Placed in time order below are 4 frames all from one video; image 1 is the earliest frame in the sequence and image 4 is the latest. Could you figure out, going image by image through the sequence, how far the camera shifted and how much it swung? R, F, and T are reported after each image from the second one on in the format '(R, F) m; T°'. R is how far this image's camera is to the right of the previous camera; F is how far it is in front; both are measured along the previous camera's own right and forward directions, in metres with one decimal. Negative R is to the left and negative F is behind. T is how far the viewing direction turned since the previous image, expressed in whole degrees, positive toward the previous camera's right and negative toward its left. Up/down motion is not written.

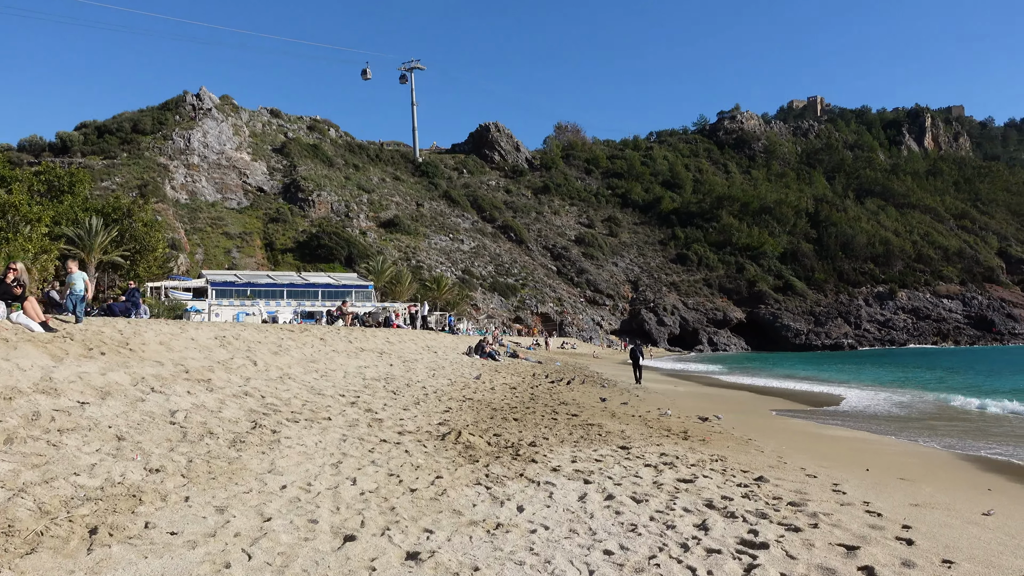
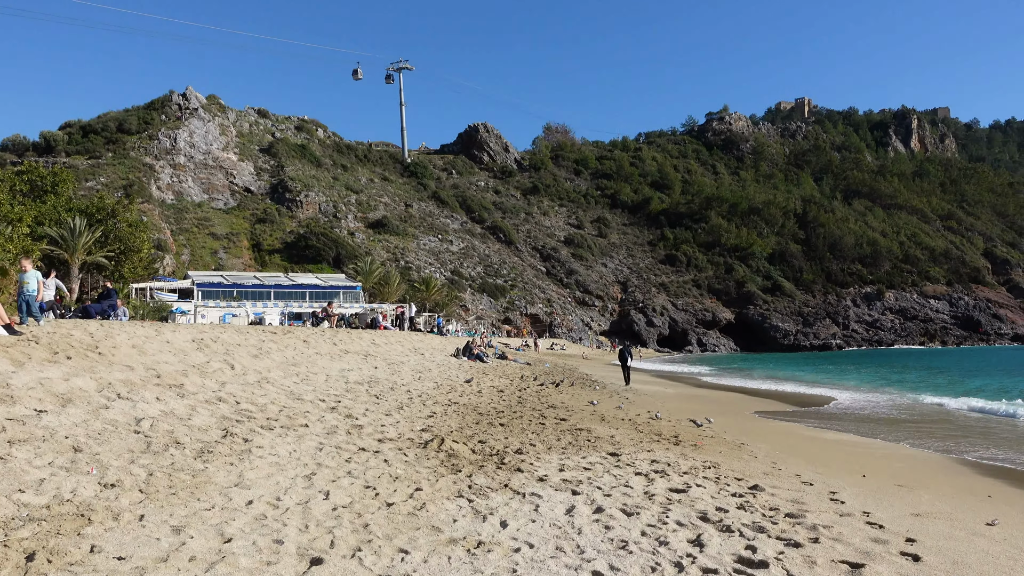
(0.0, +0.3) m; +1°
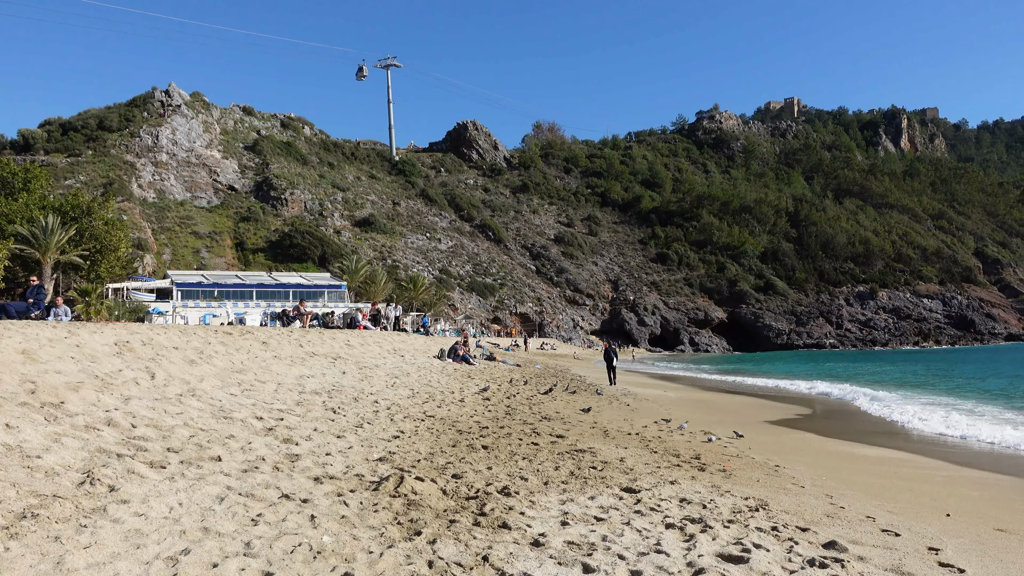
(0.0, +1.6) m; +1°
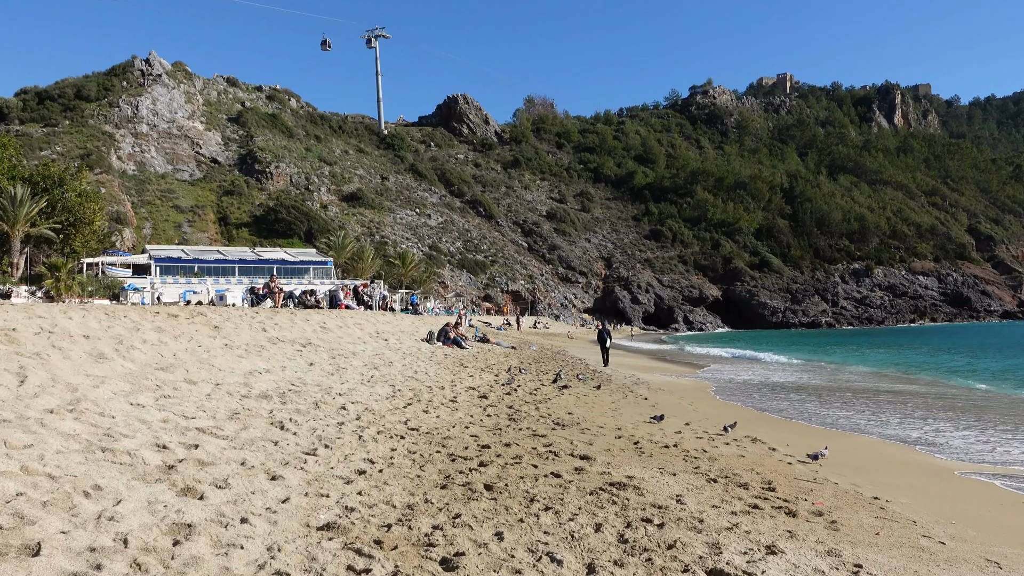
(-0.2, +2.0) m; +1°
